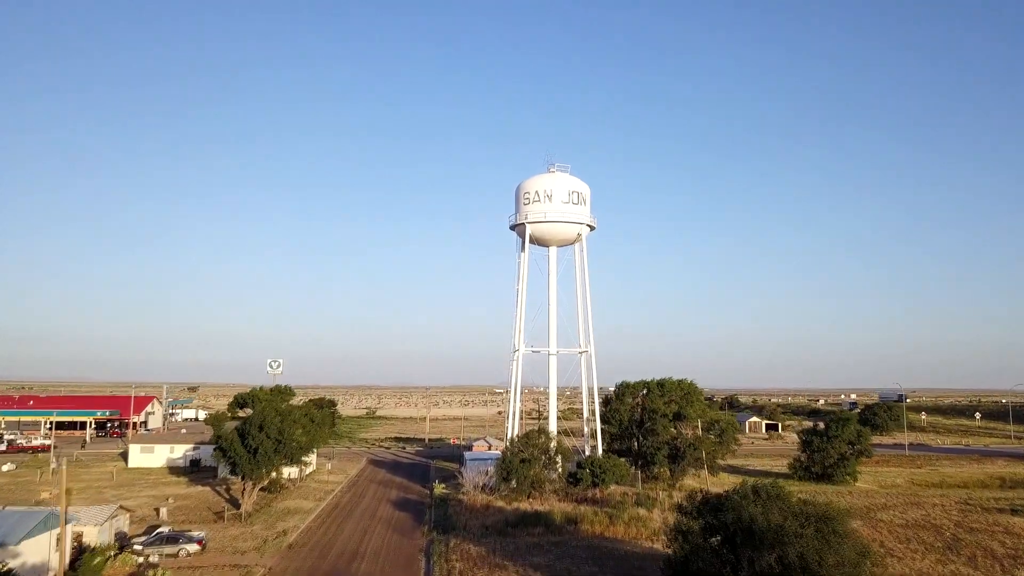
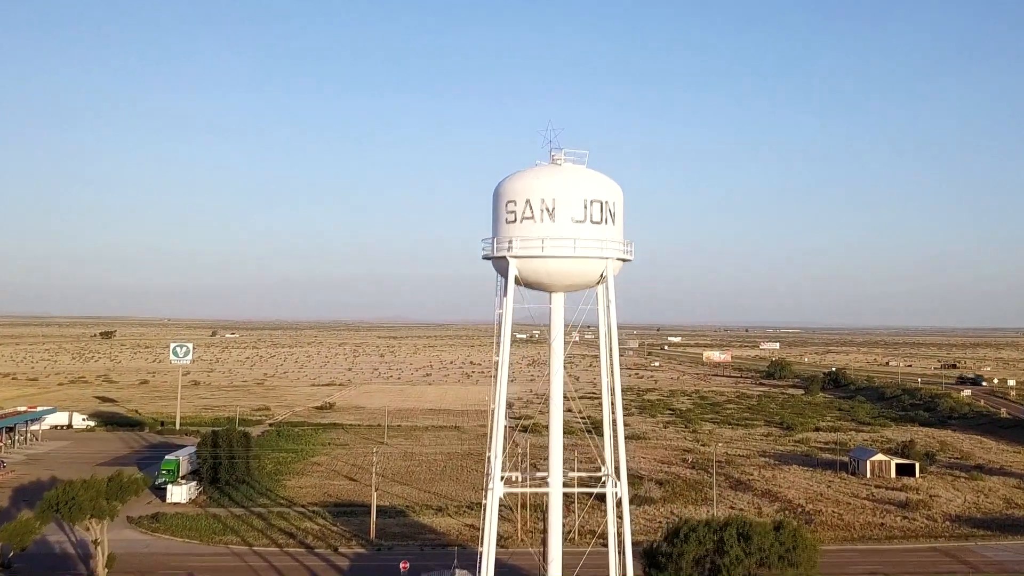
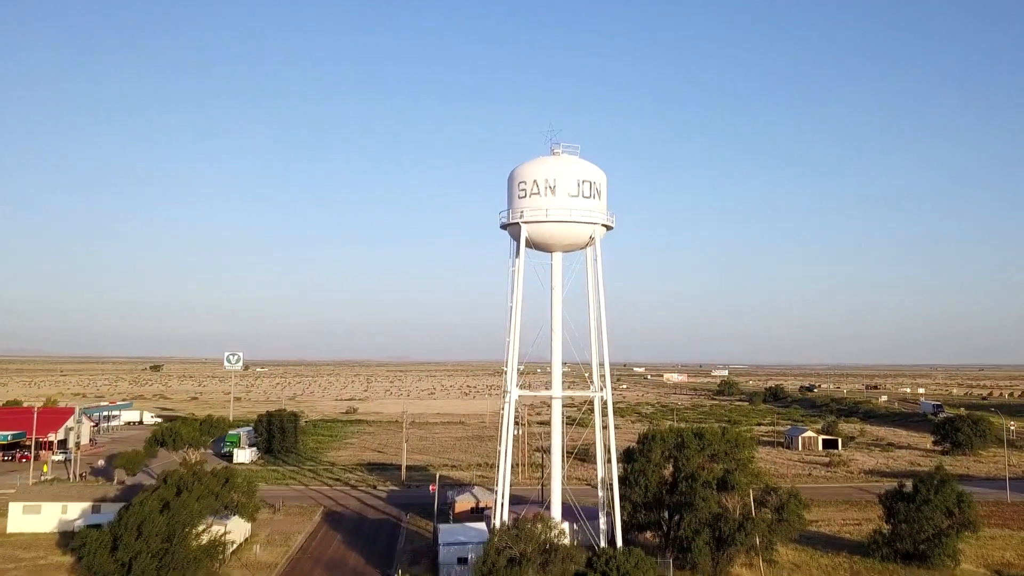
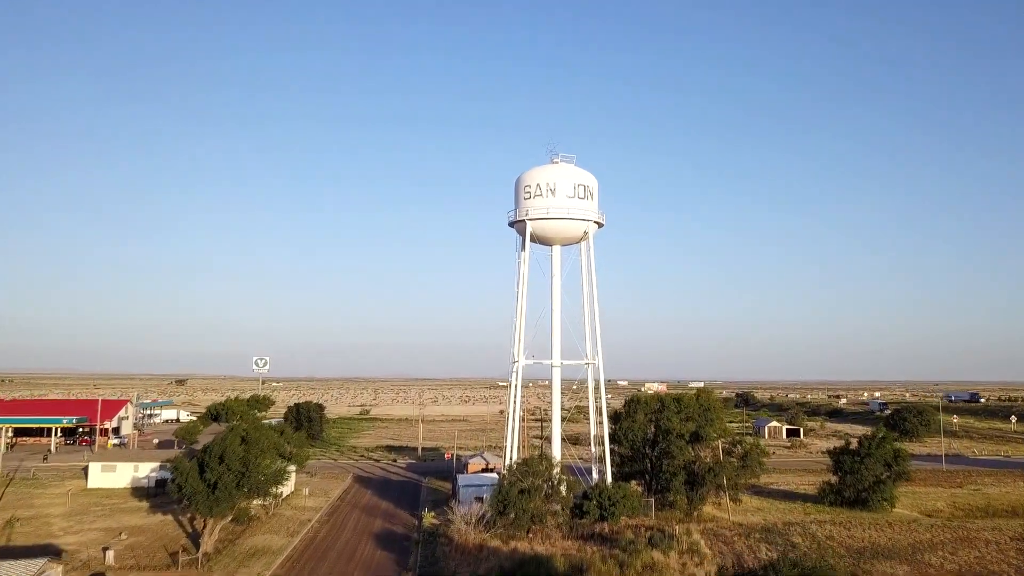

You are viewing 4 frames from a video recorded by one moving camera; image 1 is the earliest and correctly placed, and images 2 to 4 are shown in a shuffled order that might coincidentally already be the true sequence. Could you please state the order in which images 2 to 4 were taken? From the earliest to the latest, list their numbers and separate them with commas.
4, 3, 2
